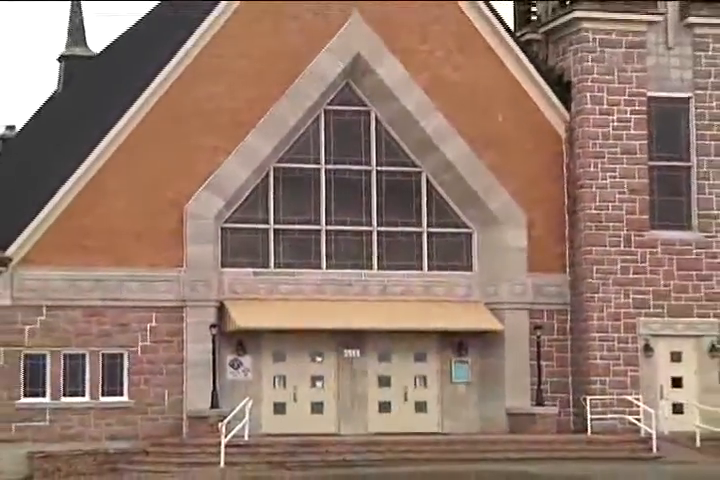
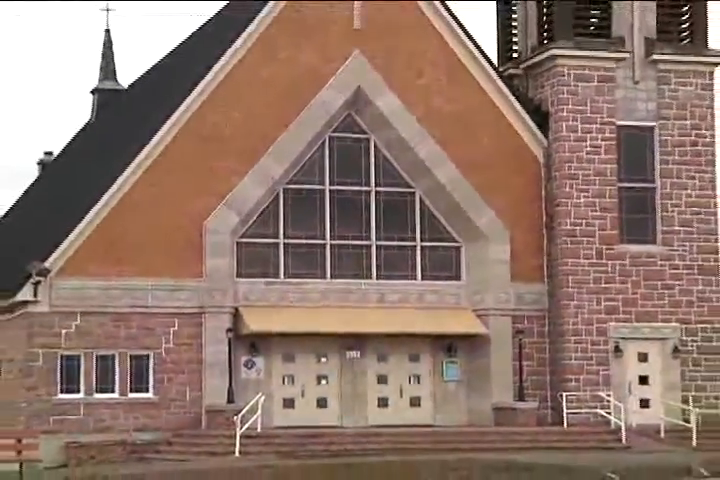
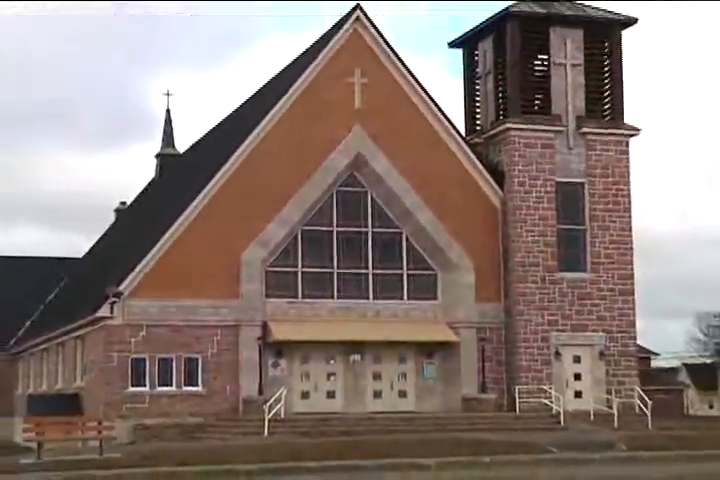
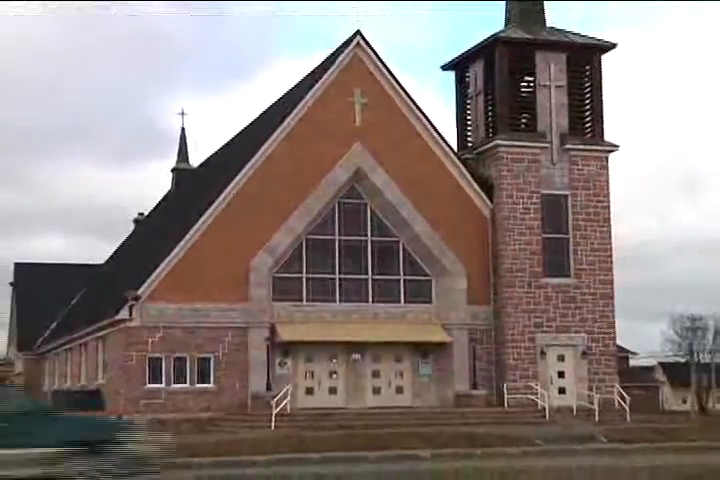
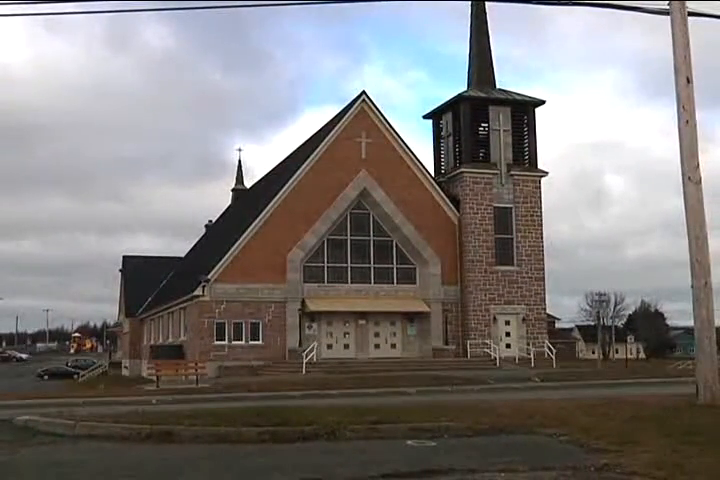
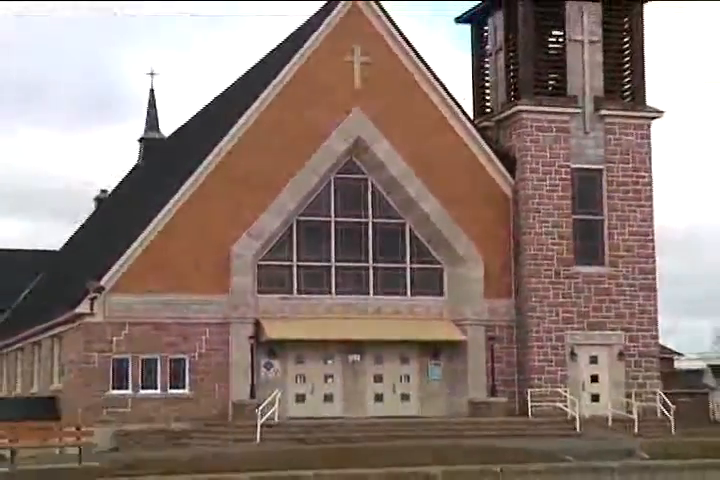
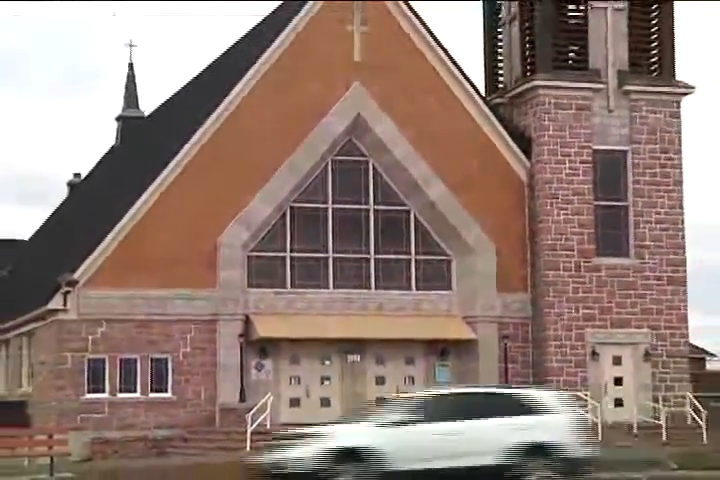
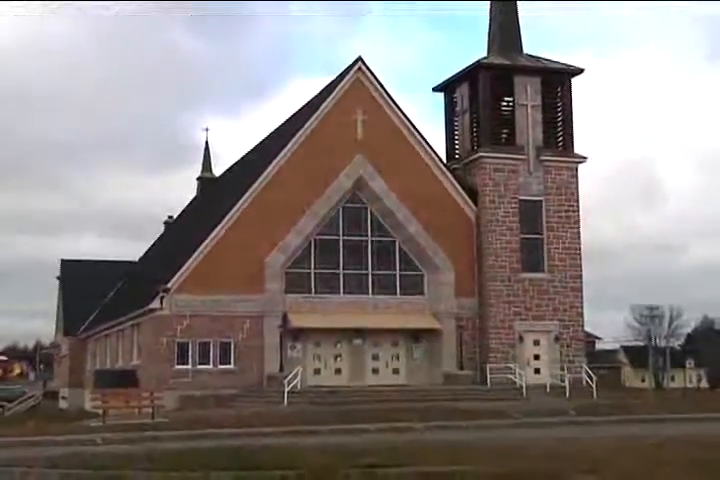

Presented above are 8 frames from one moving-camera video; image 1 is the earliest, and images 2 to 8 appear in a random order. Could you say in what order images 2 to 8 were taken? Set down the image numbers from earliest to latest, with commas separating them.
2, 7, 6, 3, 4, 8, 5
